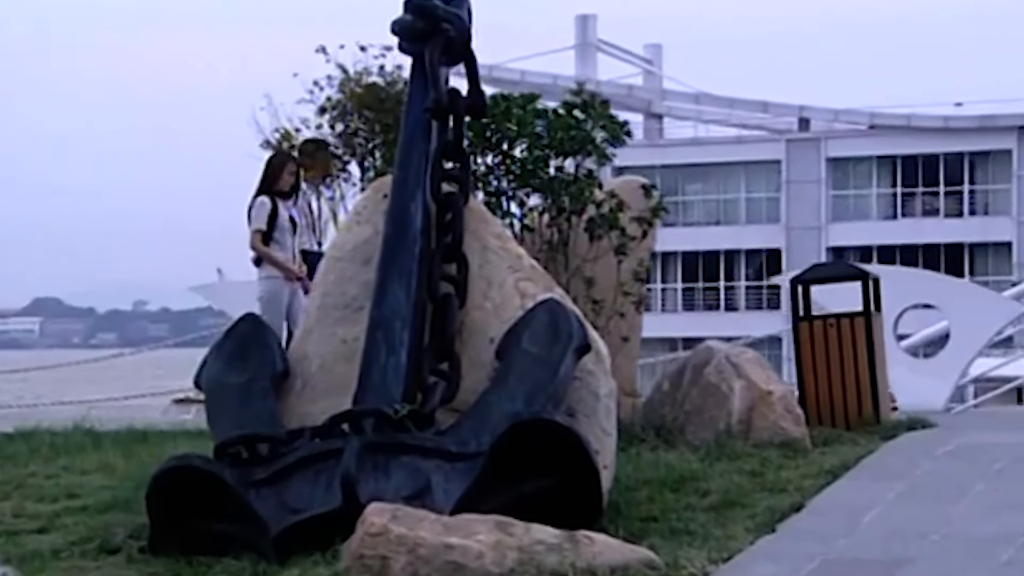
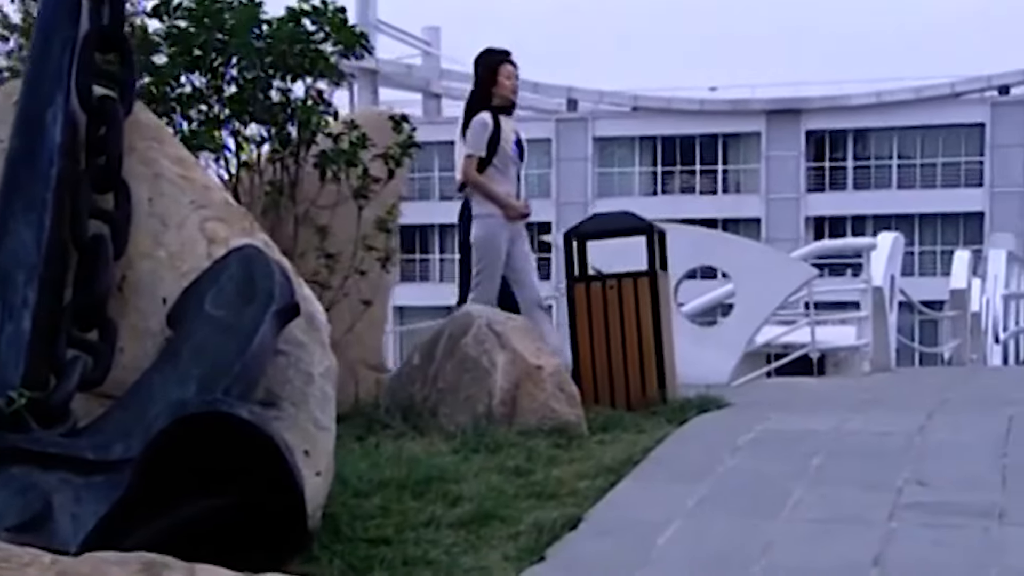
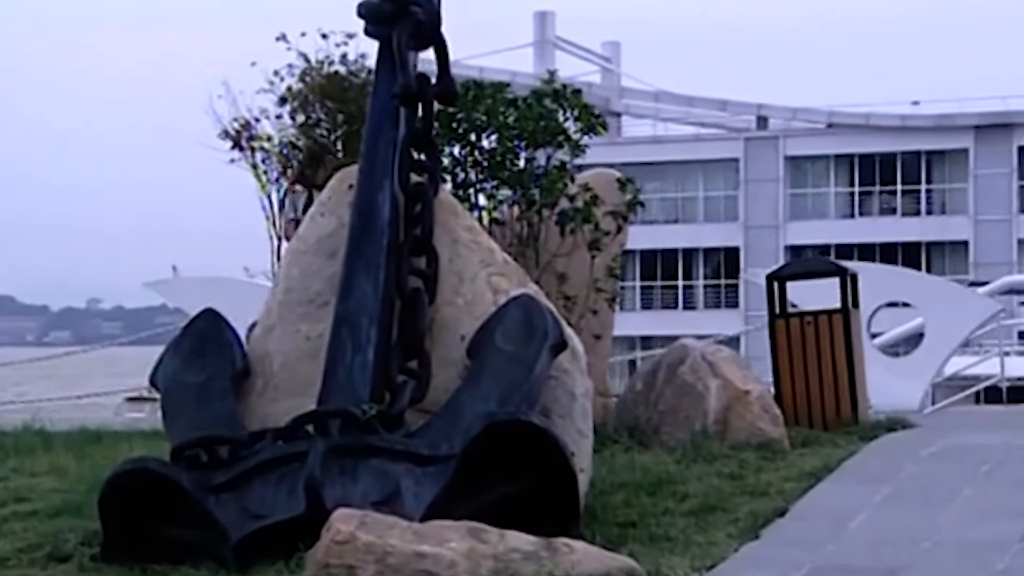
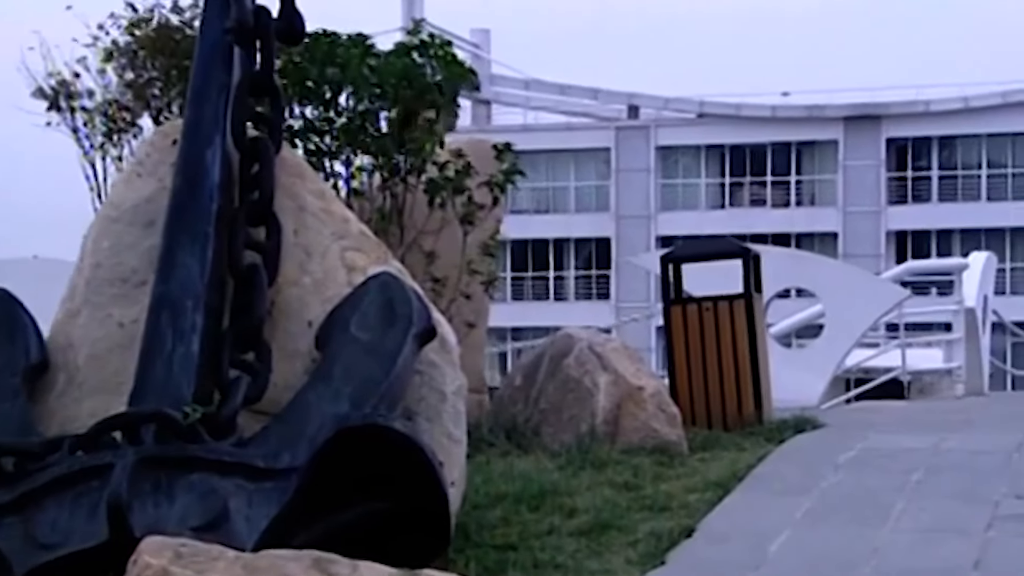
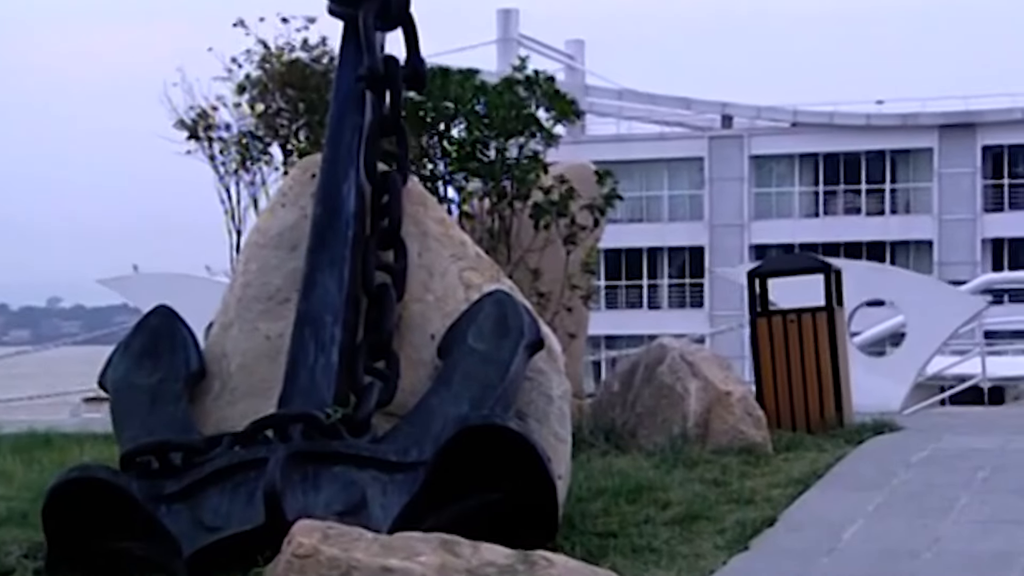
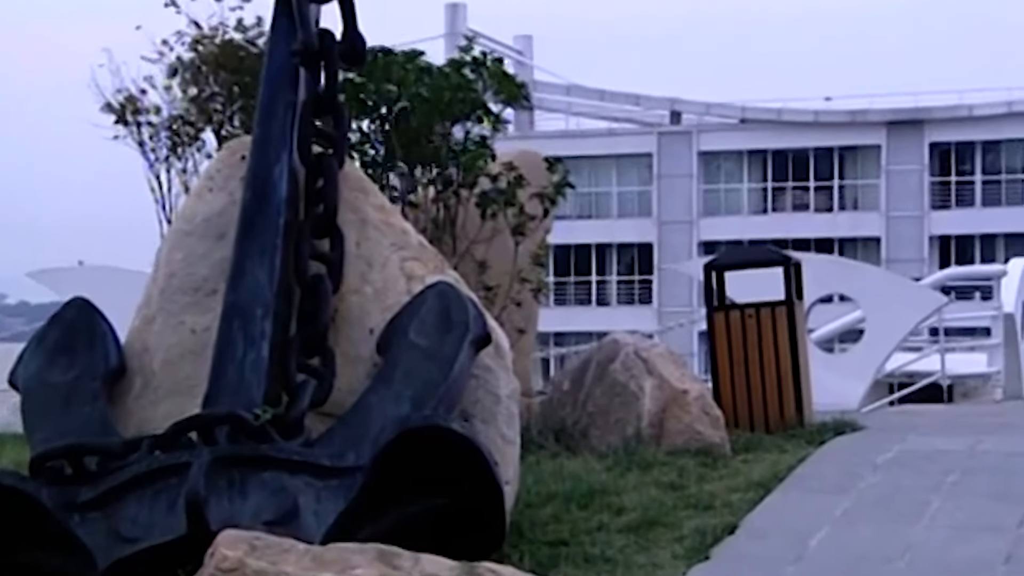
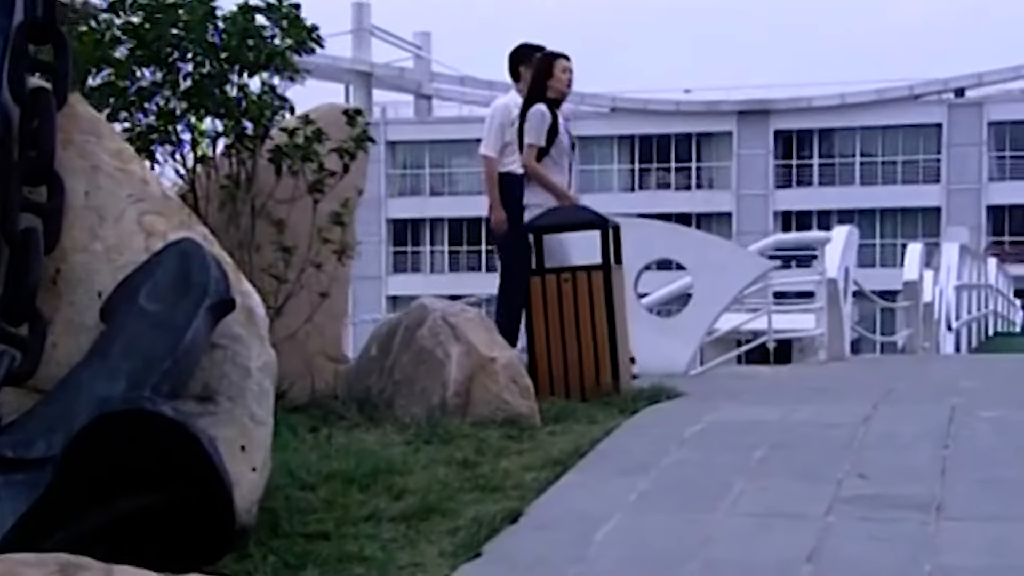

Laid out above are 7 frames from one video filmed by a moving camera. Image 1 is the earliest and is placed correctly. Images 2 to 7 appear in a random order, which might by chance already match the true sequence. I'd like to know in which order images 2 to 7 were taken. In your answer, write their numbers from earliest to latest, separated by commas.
3, 5, 6, 4, 2, 7
